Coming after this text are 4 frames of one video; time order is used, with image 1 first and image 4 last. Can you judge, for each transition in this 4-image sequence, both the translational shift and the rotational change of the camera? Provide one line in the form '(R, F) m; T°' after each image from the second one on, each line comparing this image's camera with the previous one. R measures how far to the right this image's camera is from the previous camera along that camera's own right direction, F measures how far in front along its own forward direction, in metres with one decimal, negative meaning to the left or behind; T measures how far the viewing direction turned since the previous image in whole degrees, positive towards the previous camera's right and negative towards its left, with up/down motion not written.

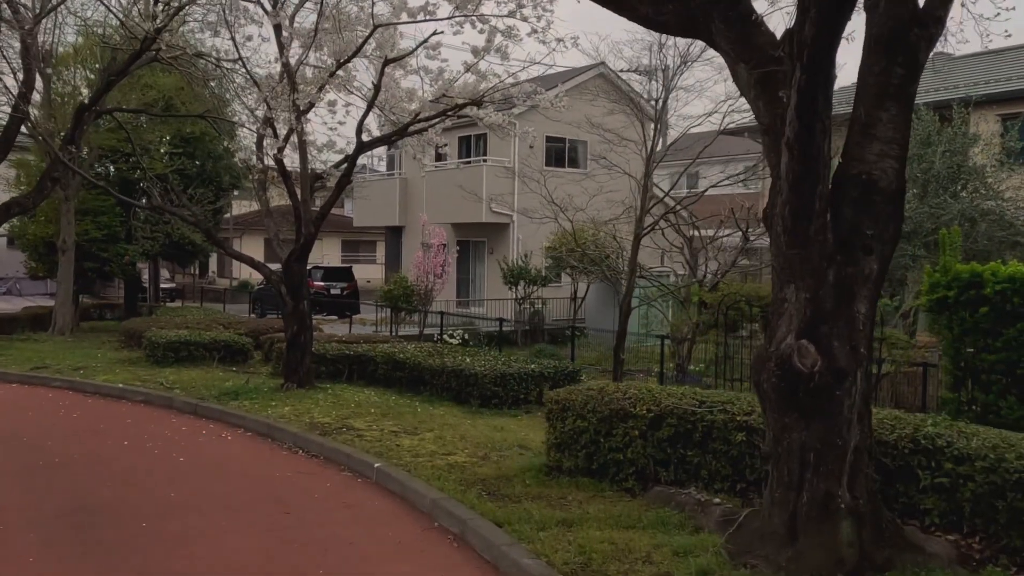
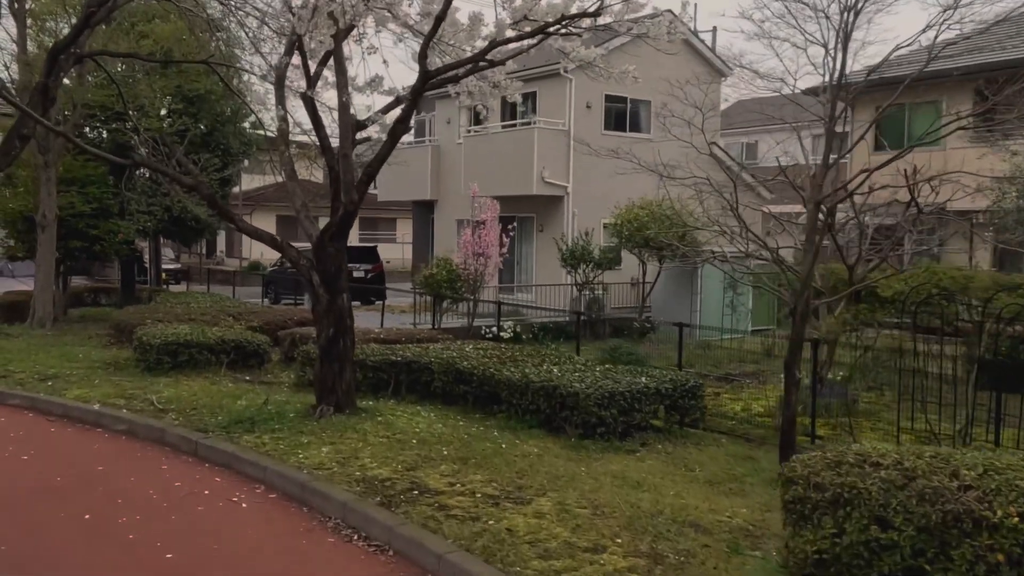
(-0.8, +2.5) m; -1°
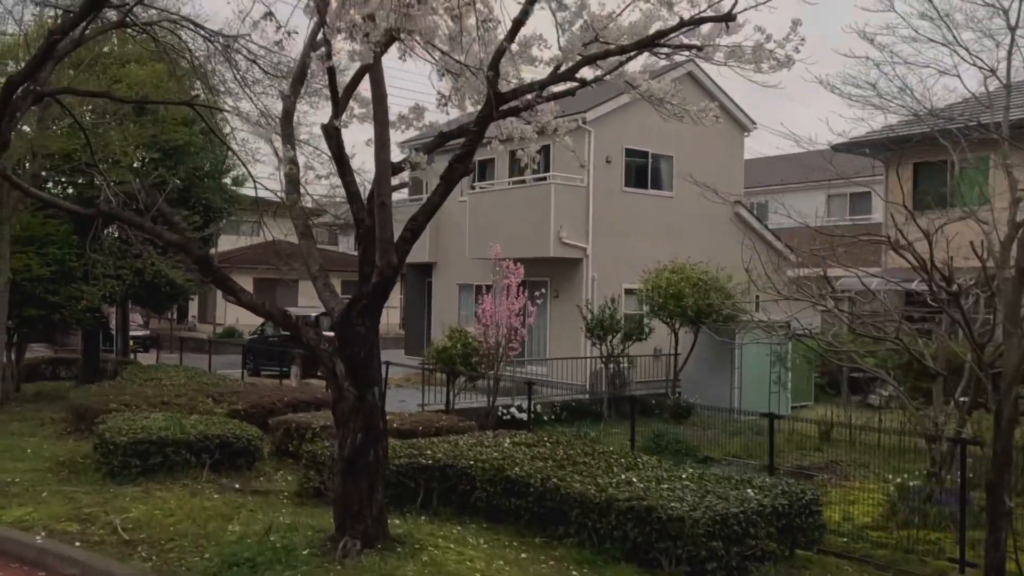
(-0.6, +1.6) m; +2°
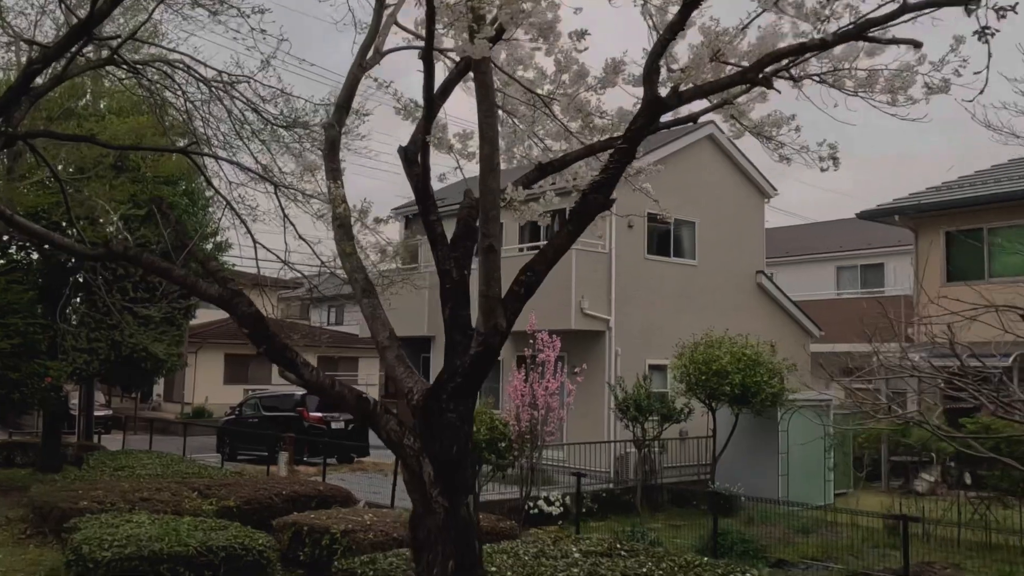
(-0.7, +1.3) m; +2°
